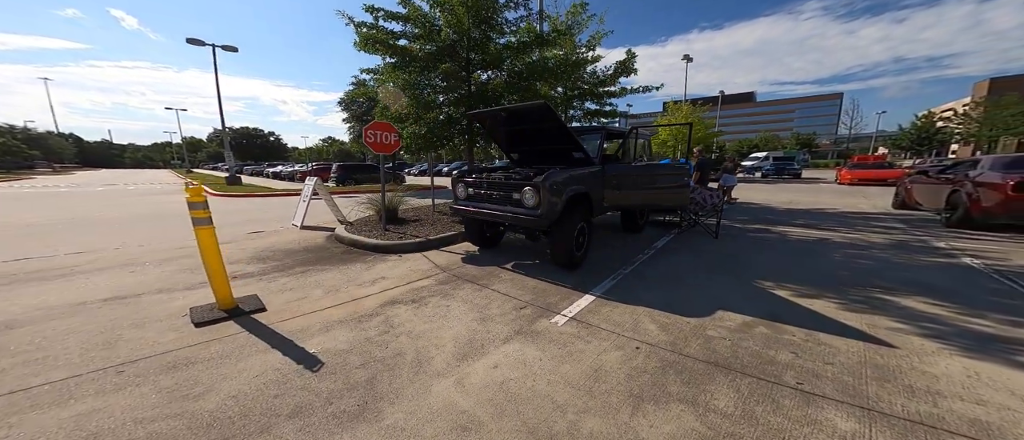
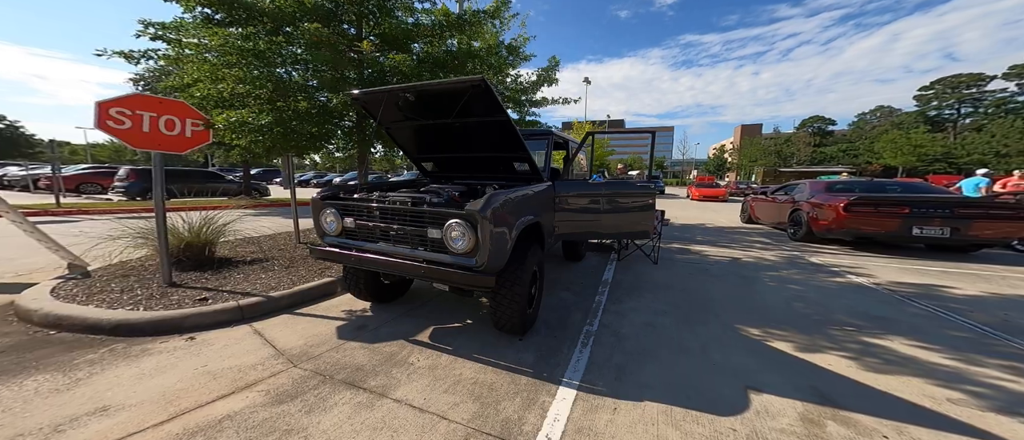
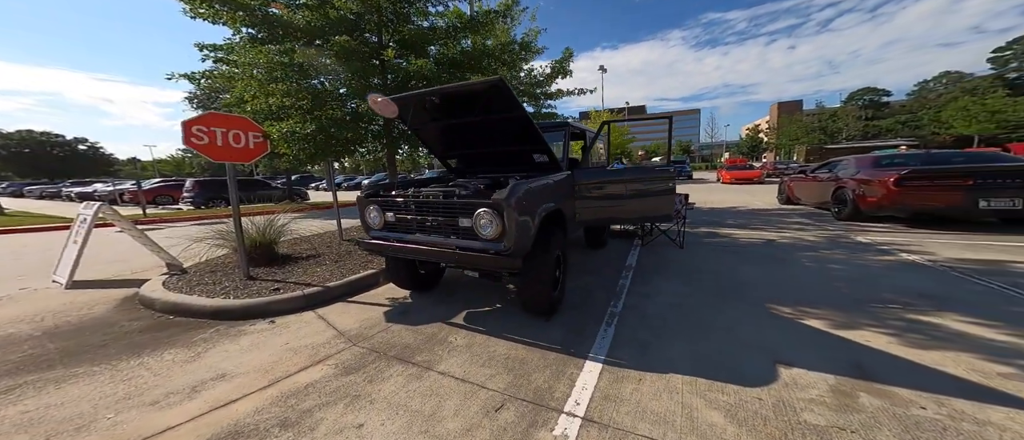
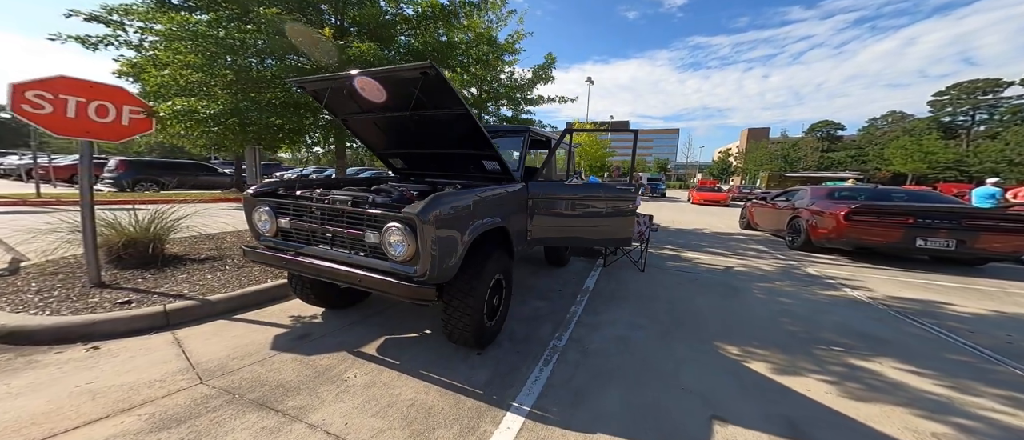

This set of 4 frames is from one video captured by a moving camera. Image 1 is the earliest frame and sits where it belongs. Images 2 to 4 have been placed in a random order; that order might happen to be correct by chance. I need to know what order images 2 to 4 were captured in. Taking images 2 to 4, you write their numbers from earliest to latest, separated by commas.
3, 2, 4
